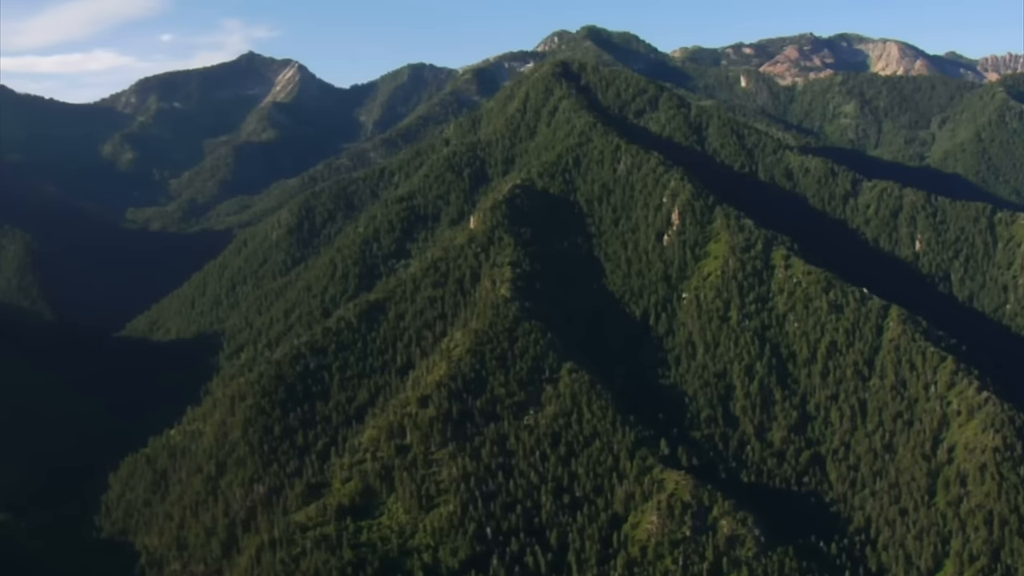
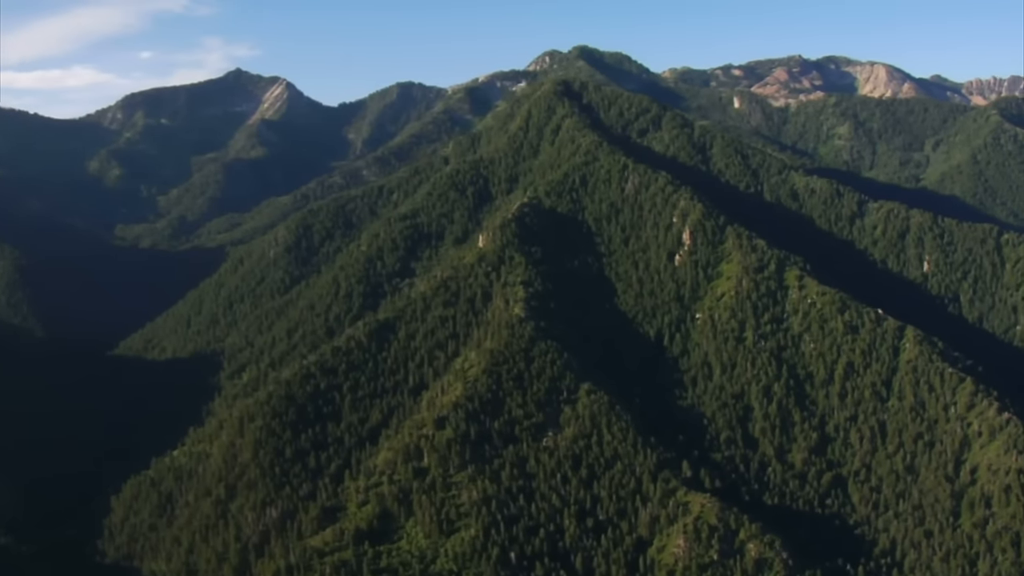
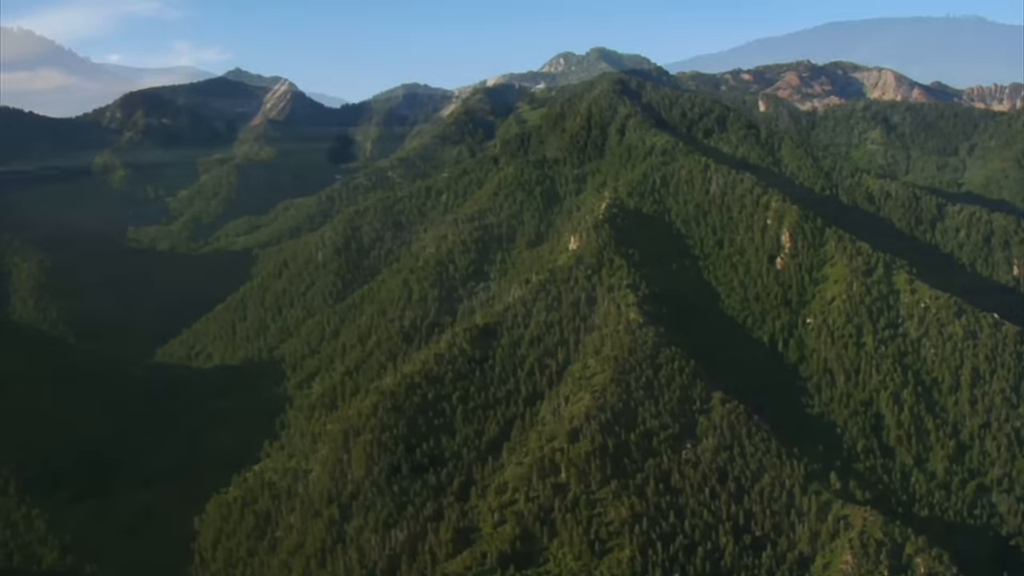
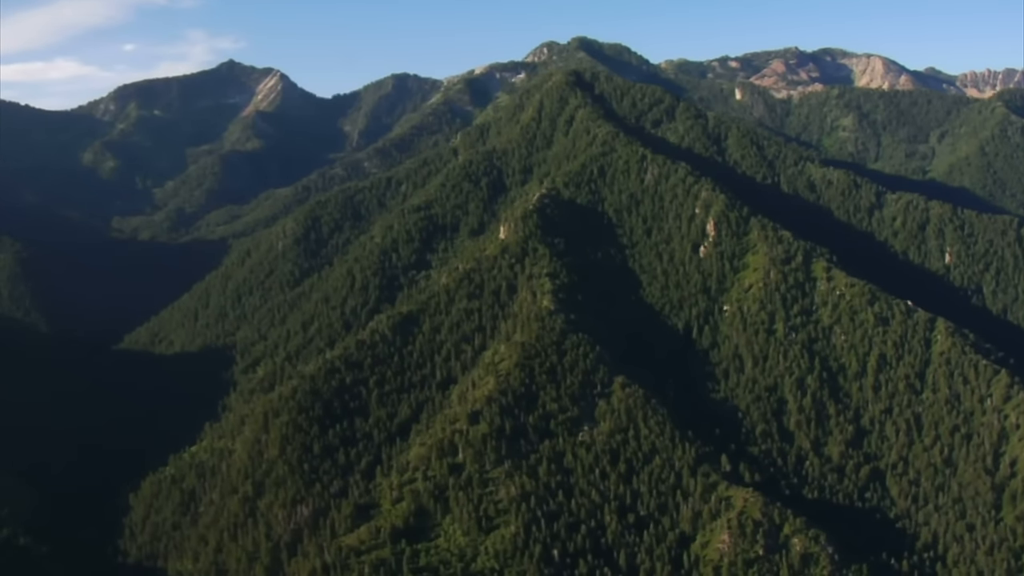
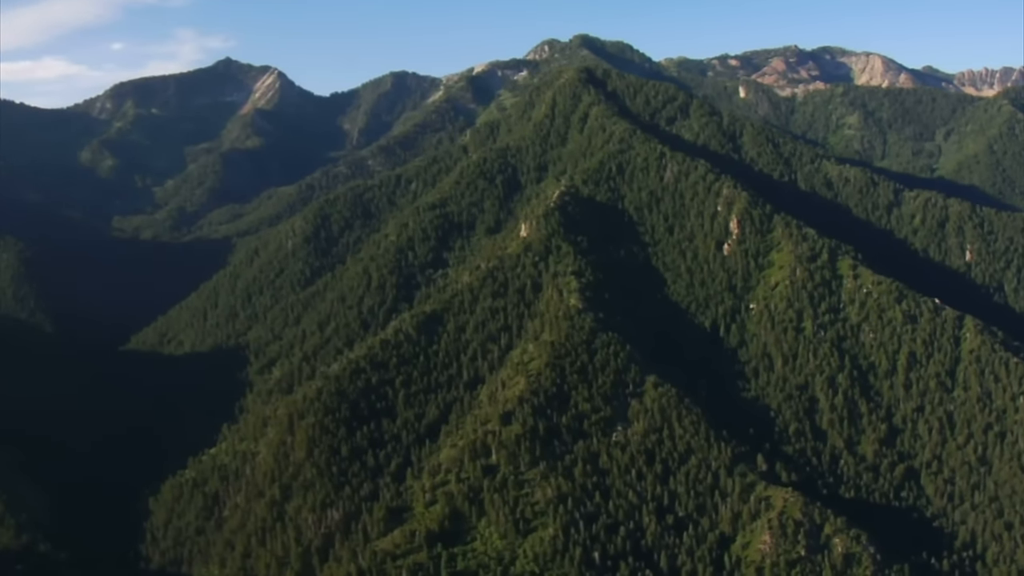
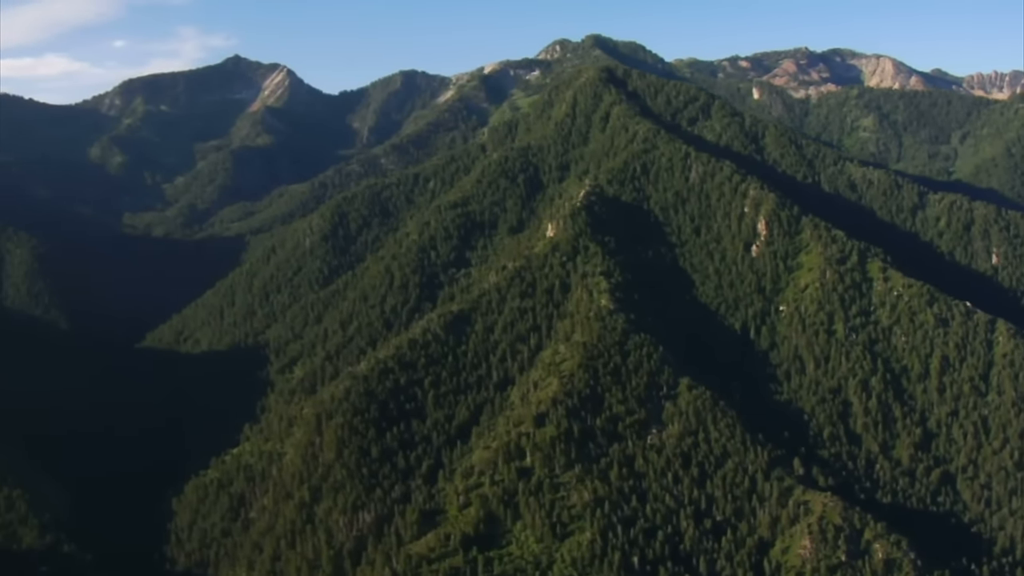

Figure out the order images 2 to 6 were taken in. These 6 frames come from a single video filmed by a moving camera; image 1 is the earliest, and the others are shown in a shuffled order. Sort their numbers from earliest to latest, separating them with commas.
2, 4, 5, 6, 3
